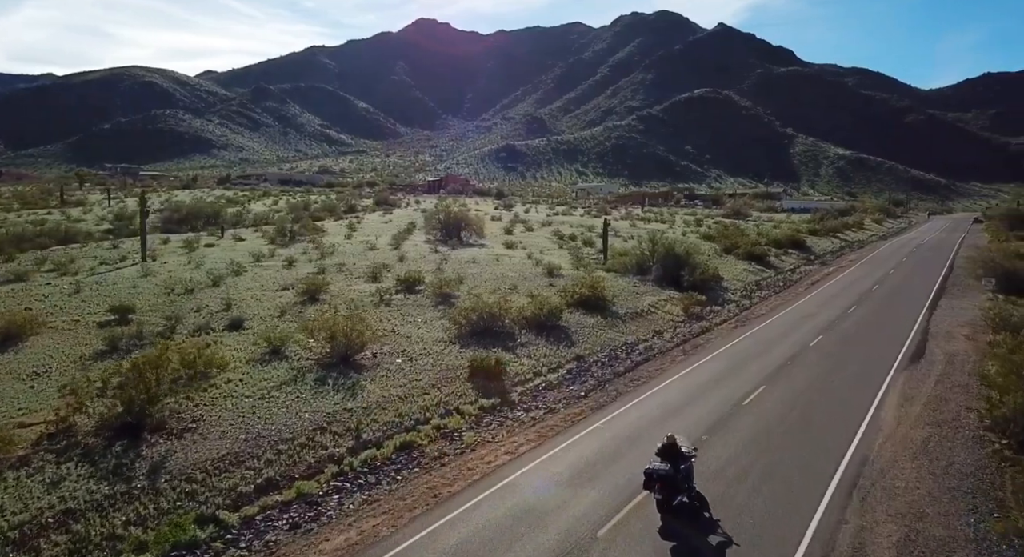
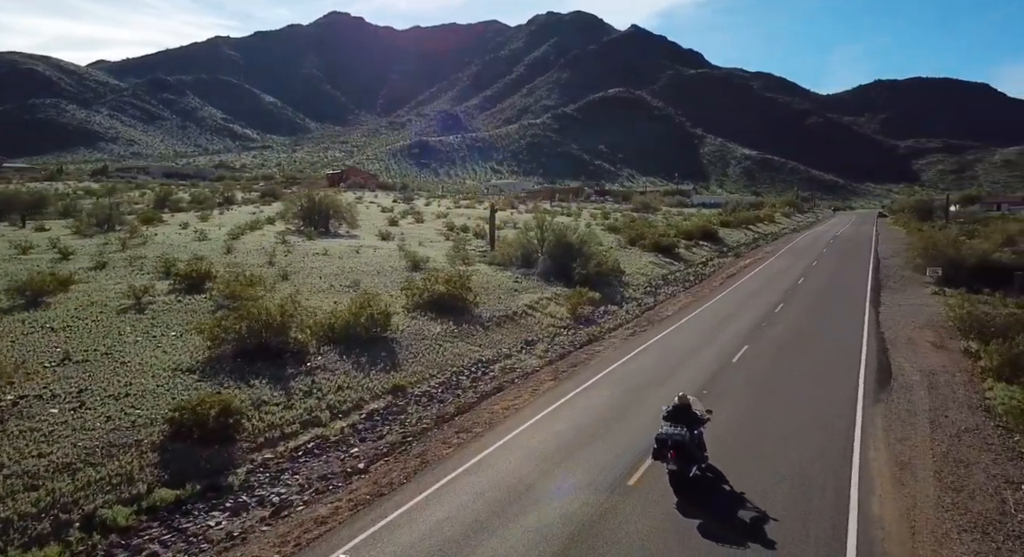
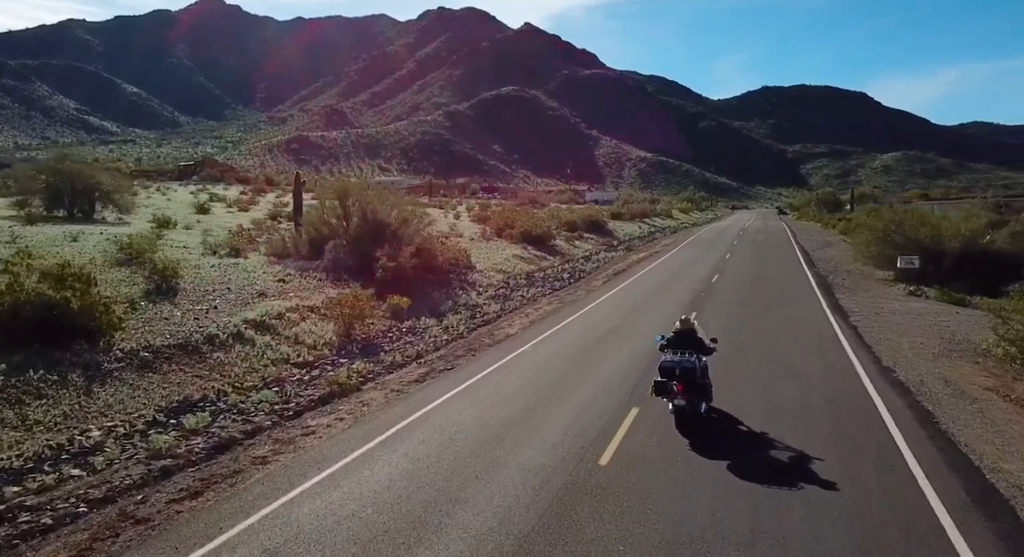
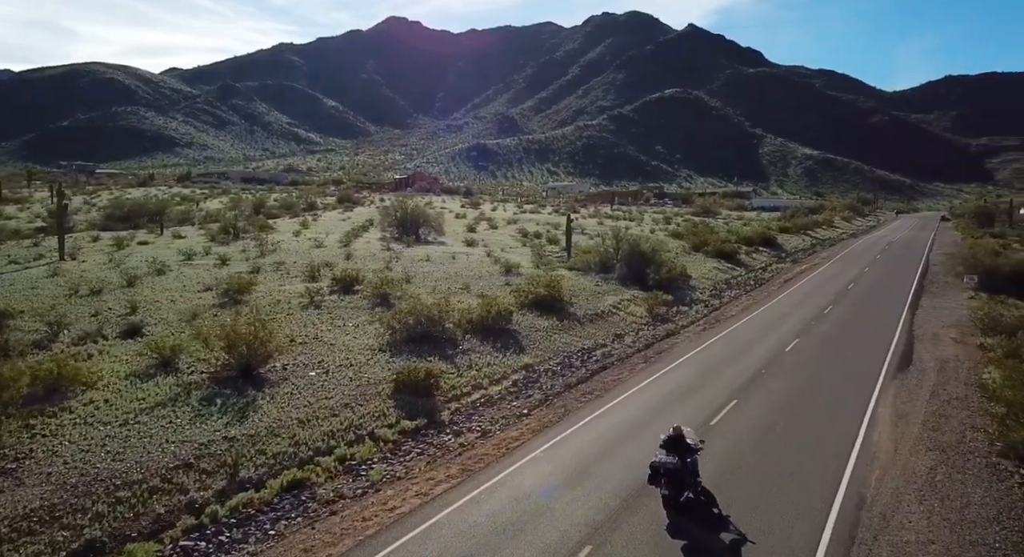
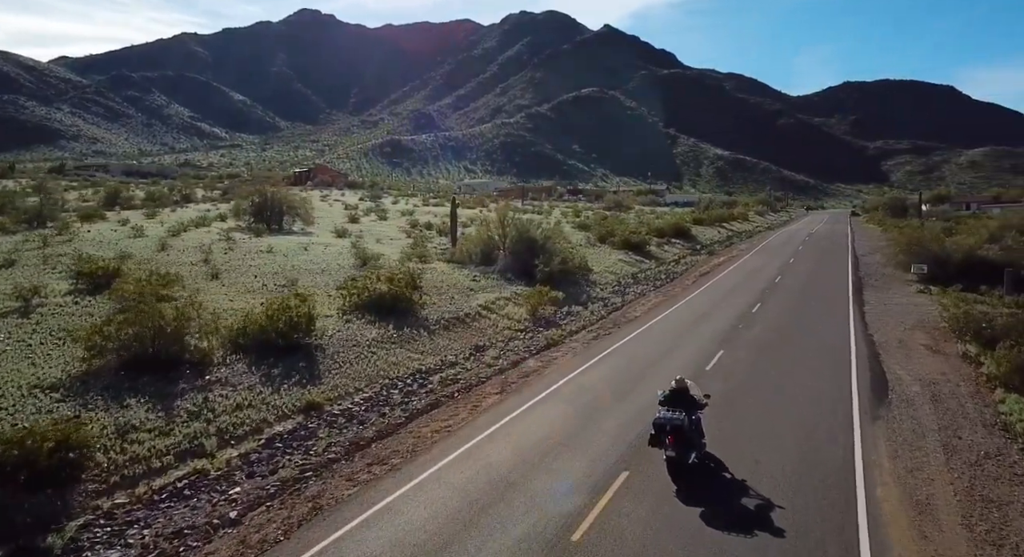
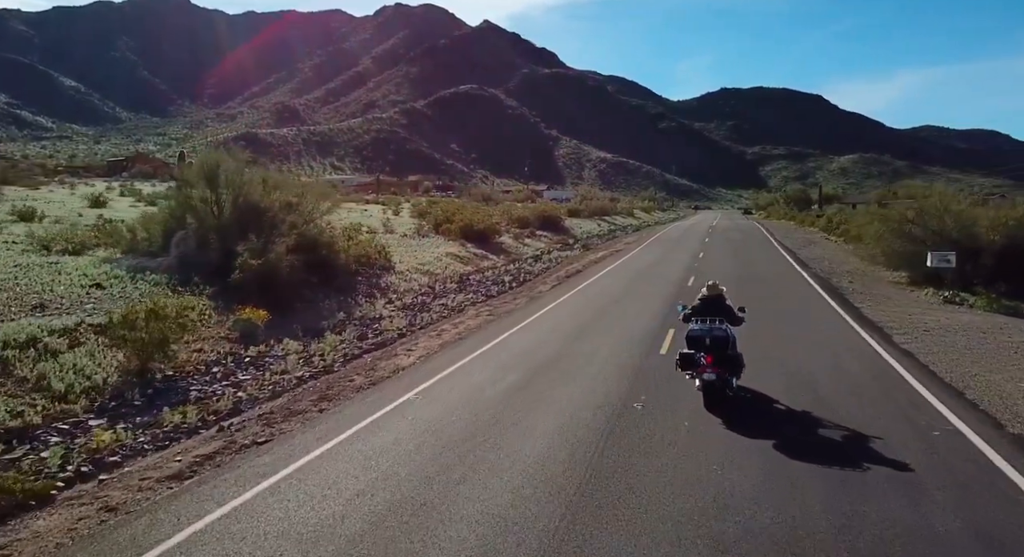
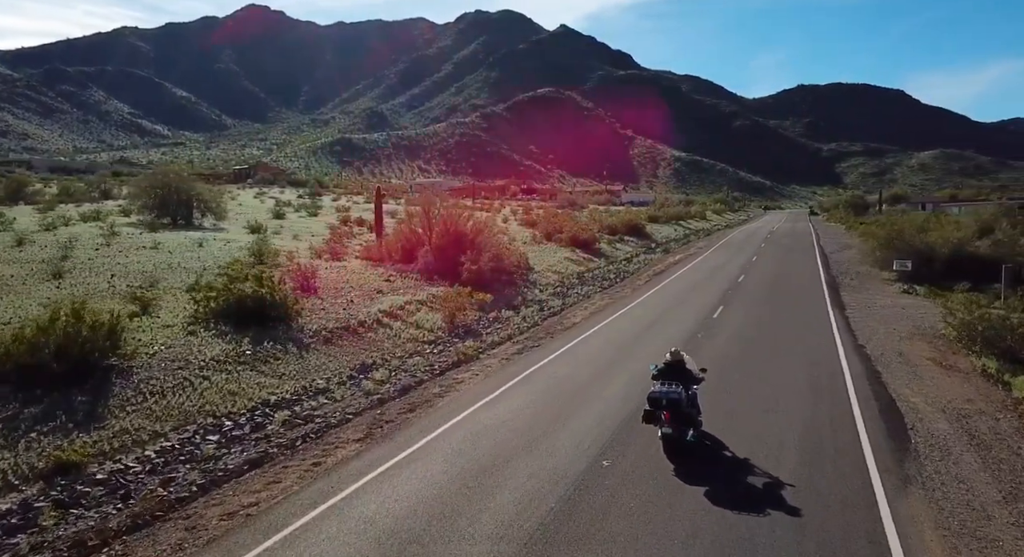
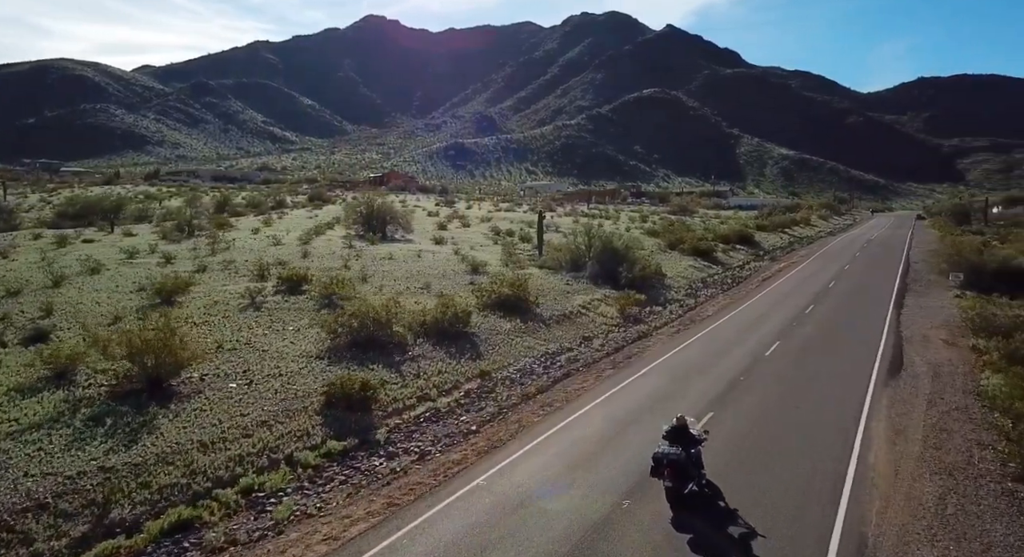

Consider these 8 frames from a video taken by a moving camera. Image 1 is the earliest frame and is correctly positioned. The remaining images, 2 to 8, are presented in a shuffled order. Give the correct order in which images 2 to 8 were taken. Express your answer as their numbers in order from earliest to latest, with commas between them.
4, 8, 2, 5, 7, 3, 6
